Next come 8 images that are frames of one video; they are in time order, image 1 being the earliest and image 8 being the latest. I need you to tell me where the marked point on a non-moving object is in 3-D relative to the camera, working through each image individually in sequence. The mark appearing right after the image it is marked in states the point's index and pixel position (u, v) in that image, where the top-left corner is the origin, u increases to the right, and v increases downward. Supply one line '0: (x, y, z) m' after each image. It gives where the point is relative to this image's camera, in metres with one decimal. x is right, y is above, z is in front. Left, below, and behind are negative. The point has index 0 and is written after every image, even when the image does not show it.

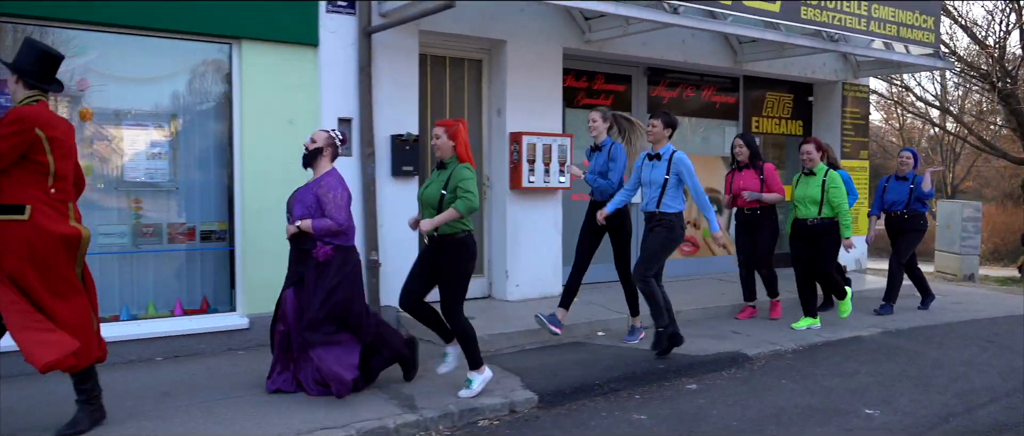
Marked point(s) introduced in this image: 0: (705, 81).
0: (+2.1, +1.5, +9.0) m
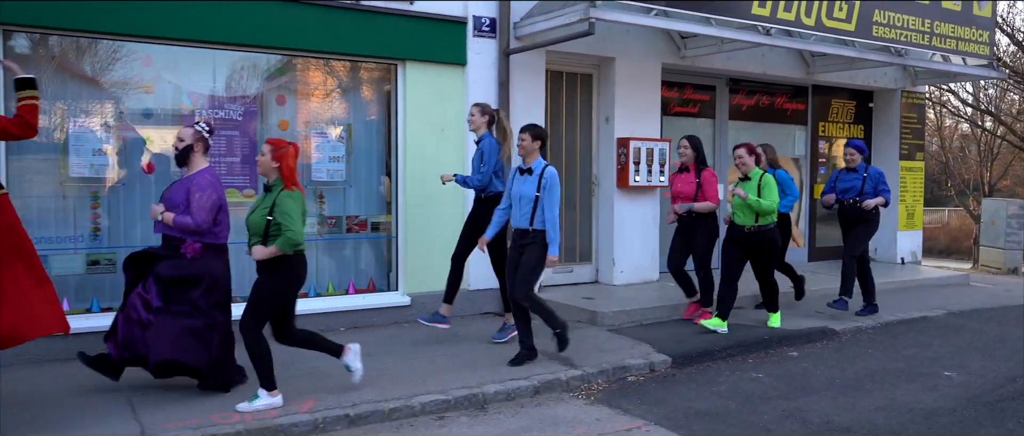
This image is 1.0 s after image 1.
0: (+3.2, +1.5, +10.0) m
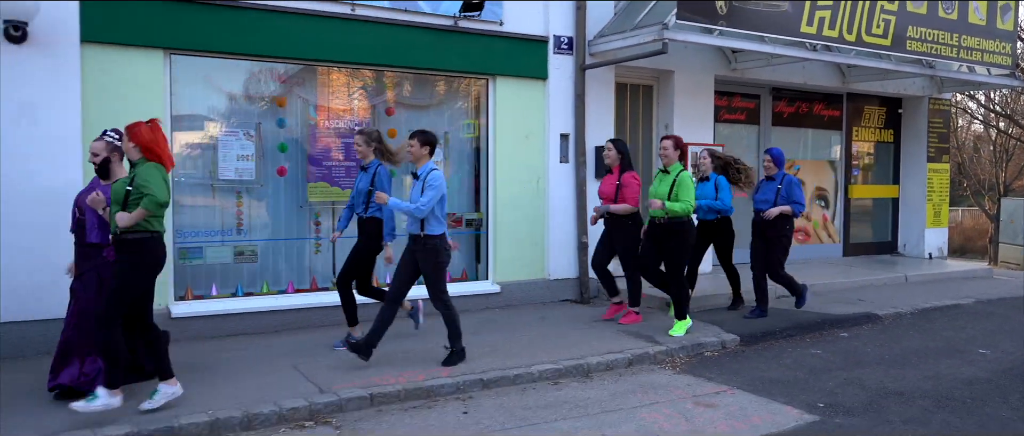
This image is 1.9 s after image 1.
0: (+3.9, +1.6, +10.8) m
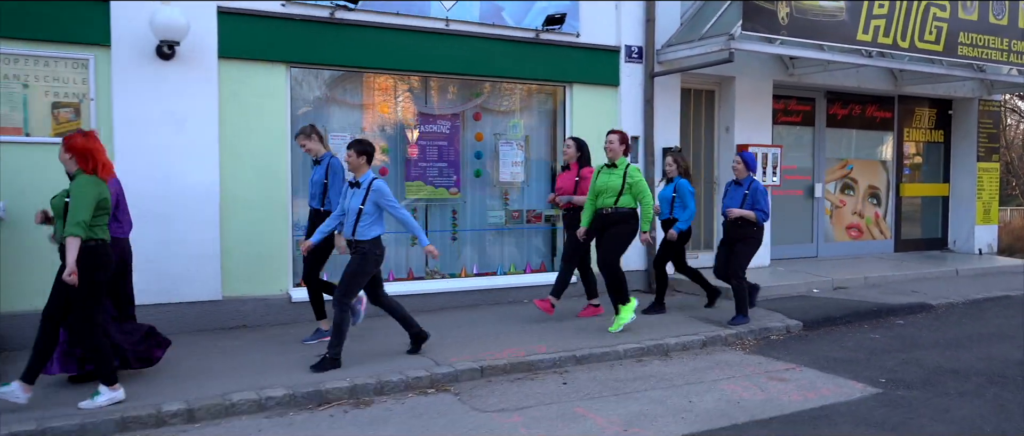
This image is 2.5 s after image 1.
0: (+4.8, +1.6, +11.3) m
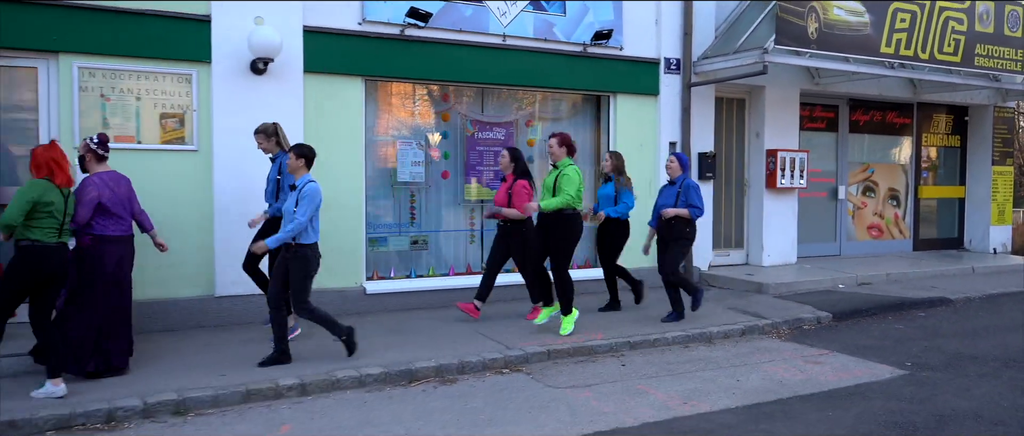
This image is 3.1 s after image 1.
0: (+5.4, +1.6, +12.0) m
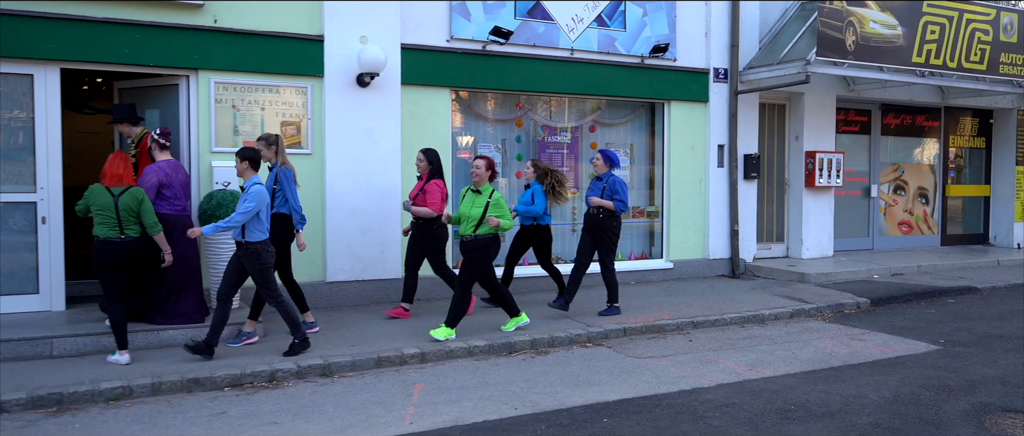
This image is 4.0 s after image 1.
0: (+6.2, +1.6, +12.8) m
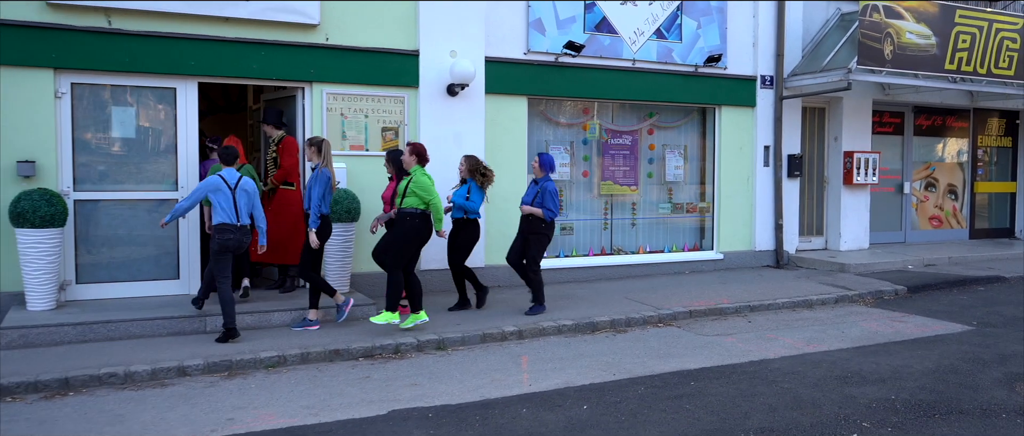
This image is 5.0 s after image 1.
0: (+7.1, +1.7, +13.6) m
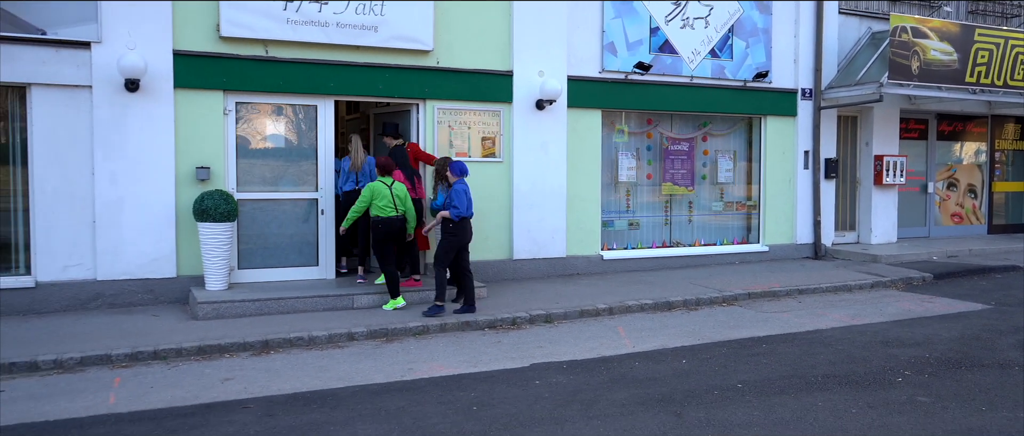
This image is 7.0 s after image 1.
0: (+8.2, +1.8, +15.0) m
